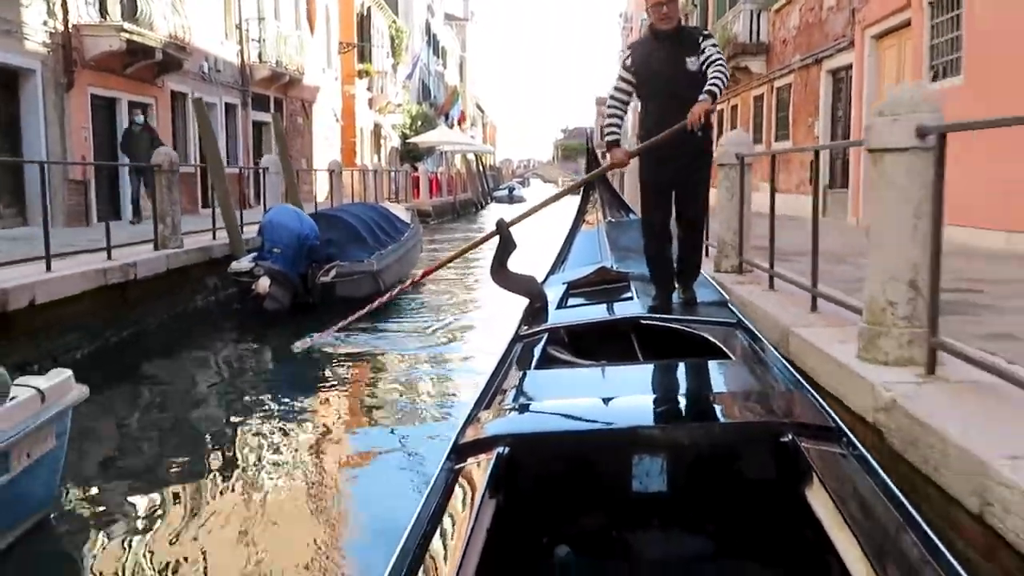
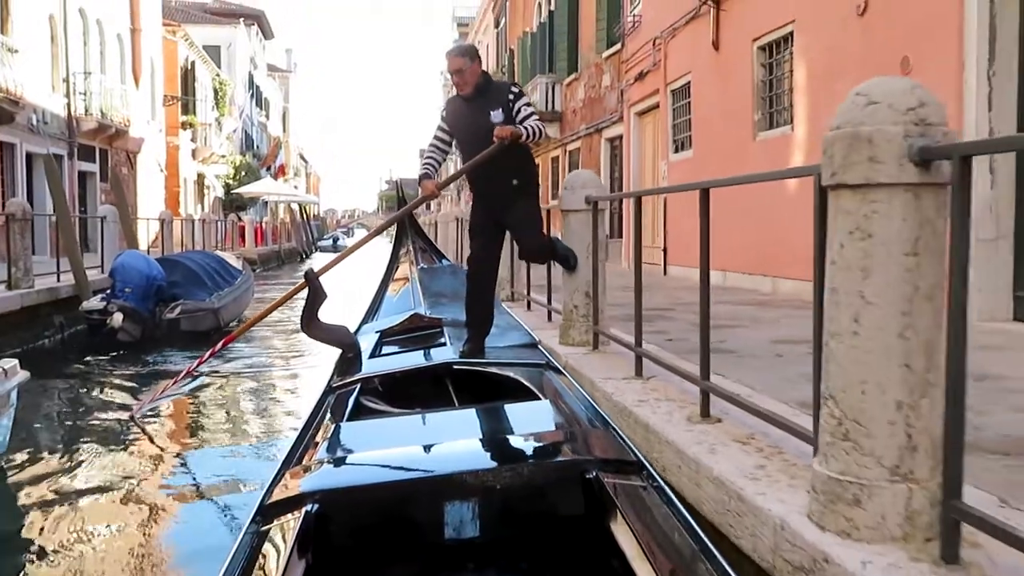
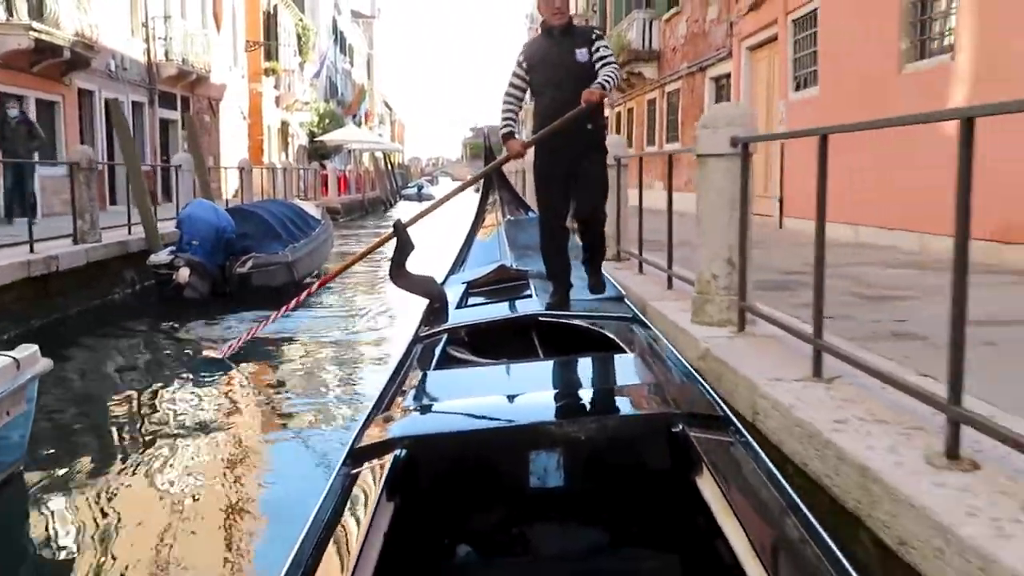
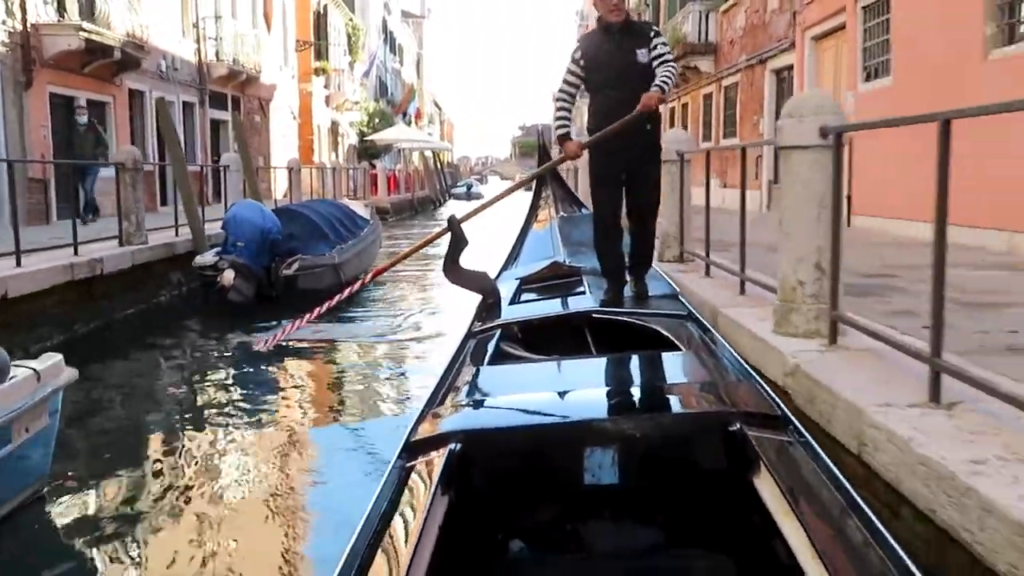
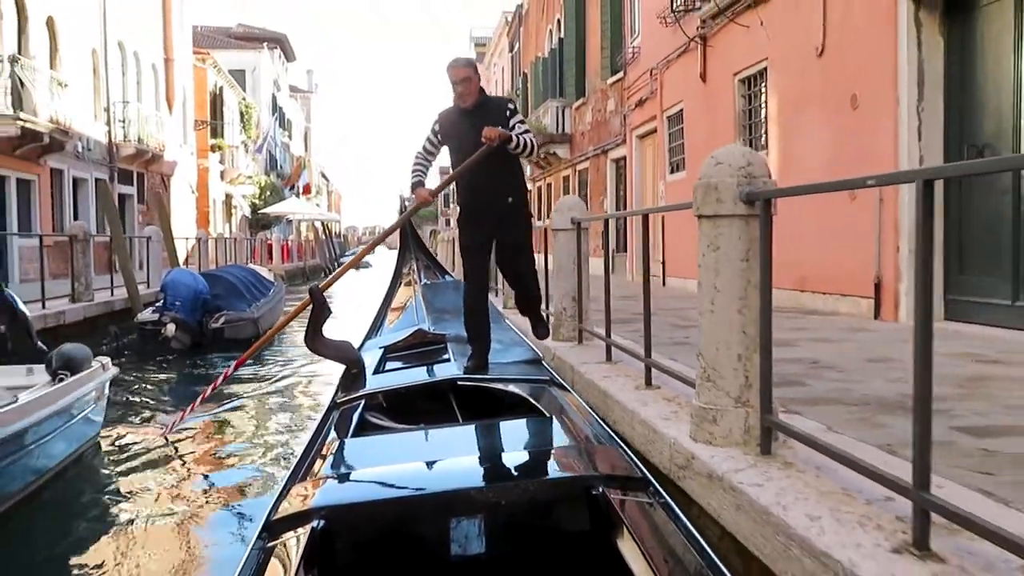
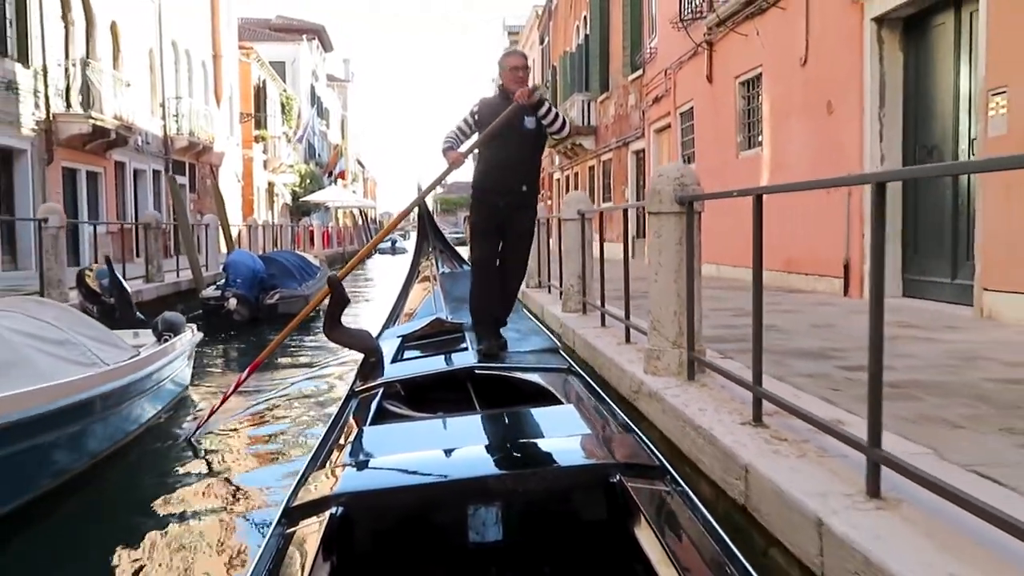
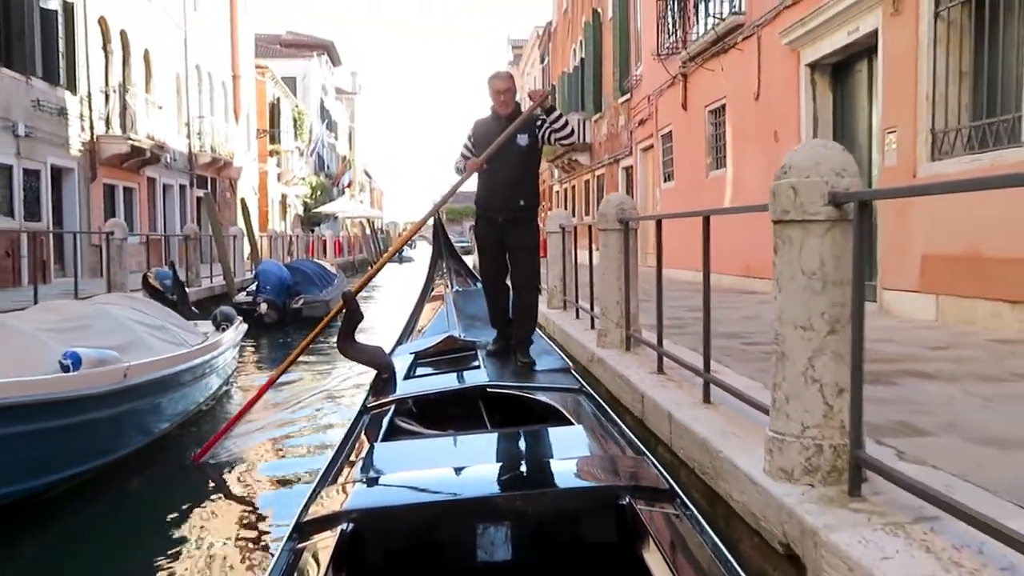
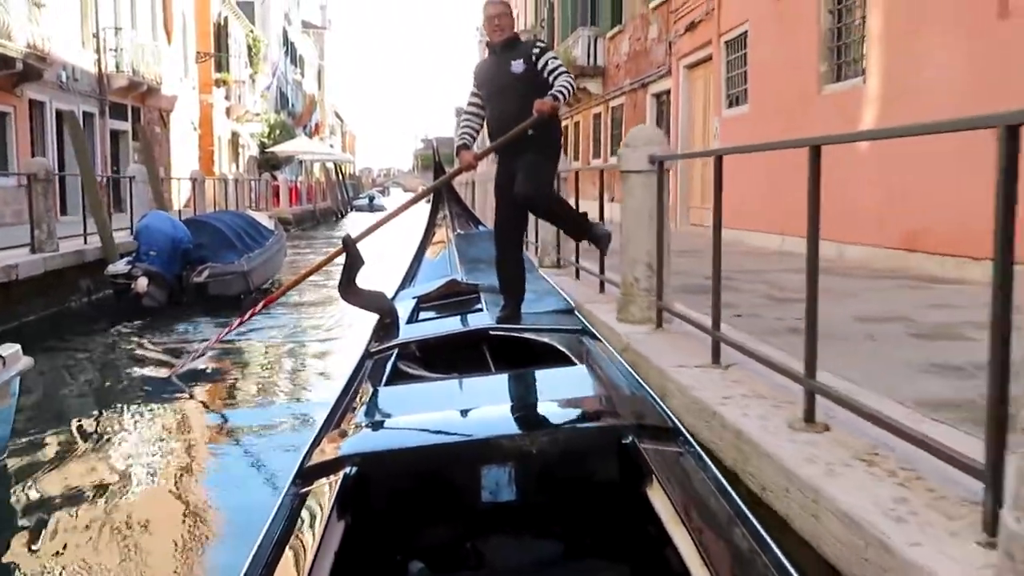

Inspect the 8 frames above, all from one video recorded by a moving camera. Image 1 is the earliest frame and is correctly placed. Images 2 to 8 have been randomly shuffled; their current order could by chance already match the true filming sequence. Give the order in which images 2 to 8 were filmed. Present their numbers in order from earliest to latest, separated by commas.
4, 3, 8, 2, 5, 6, 7
